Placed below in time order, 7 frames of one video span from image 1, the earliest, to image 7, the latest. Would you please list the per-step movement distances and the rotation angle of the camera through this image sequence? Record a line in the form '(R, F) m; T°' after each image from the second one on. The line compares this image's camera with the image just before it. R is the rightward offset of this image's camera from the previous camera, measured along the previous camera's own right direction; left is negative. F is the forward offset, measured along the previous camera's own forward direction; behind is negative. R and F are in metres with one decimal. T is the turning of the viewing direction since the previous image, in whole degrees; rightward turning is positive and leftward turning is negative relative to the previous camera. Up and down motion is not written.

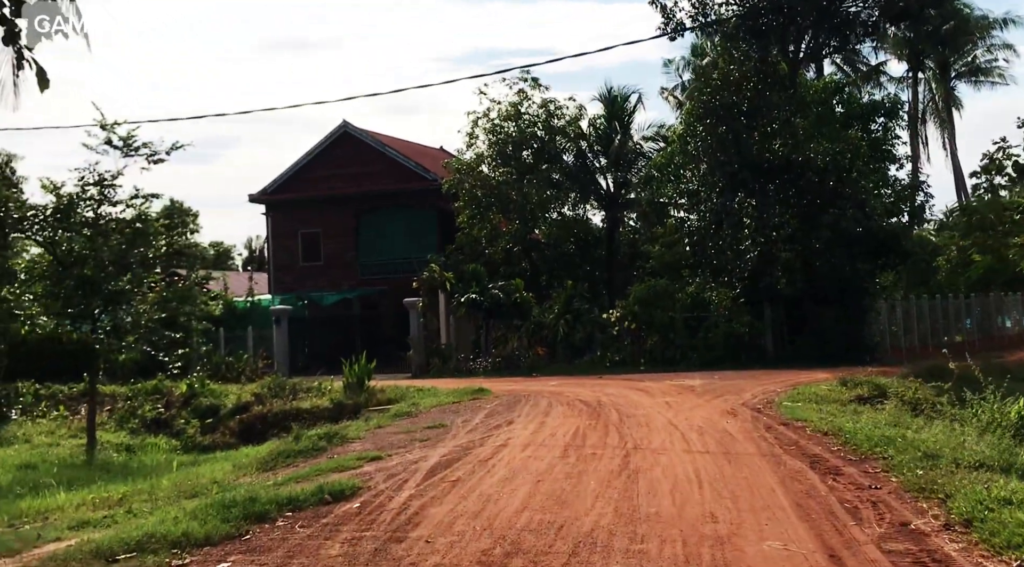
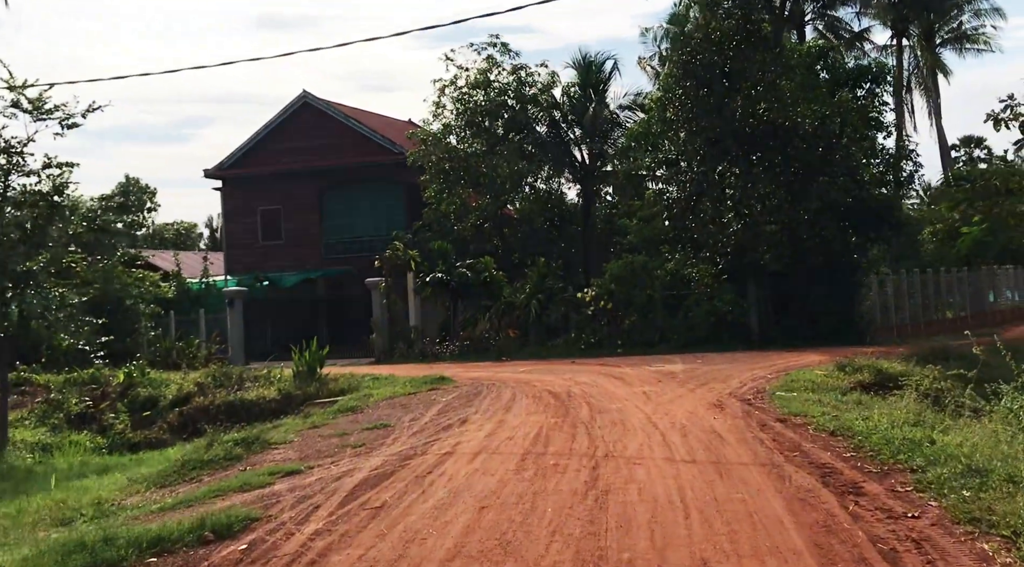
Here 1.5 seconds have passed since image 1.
(+0.3, +1.9) m; +1°
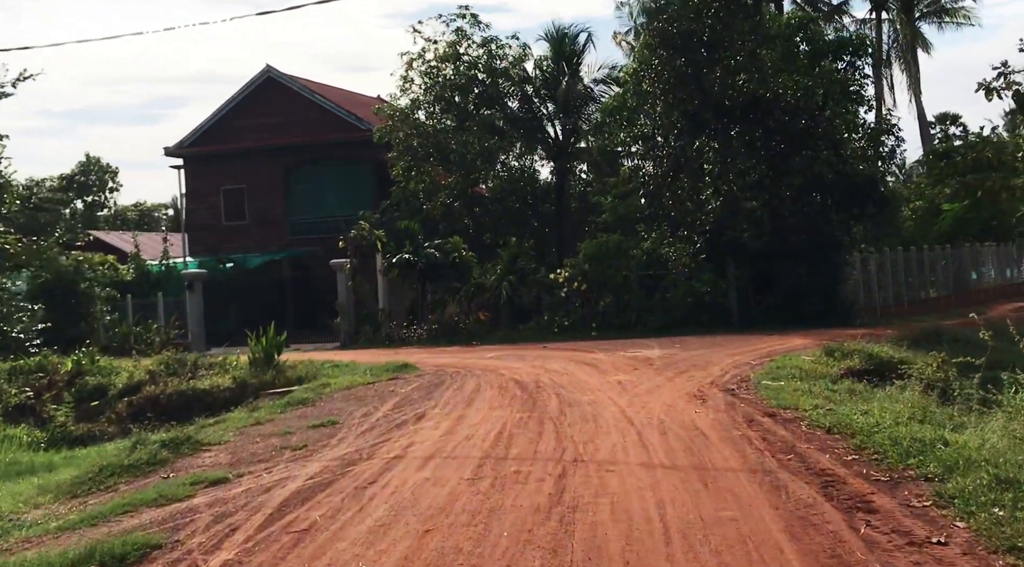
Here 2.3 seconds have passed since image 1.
(+0.1, +1.1) m; +1°
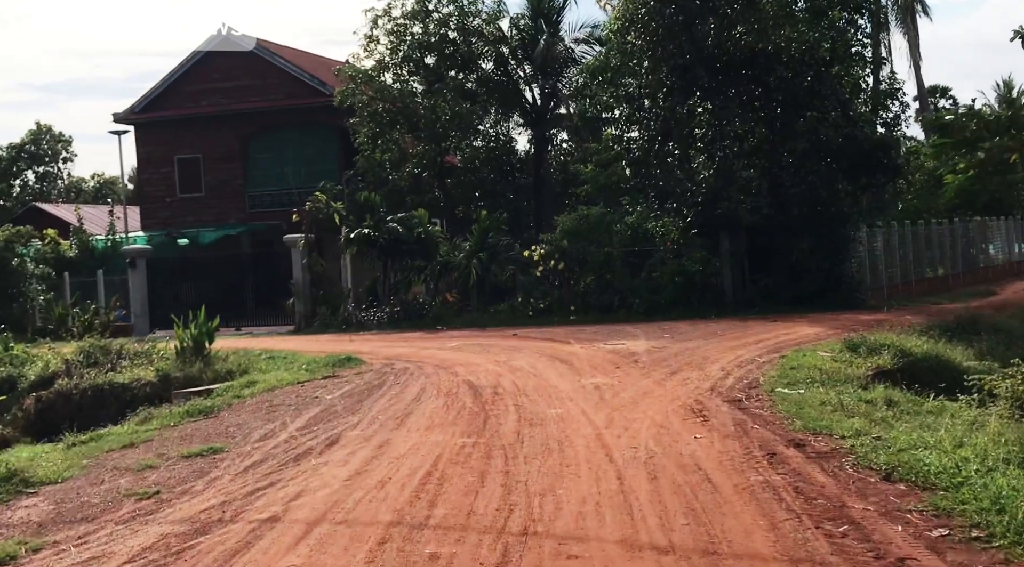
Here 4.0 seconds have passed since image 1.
(+0.3, +2.6) m; +1°
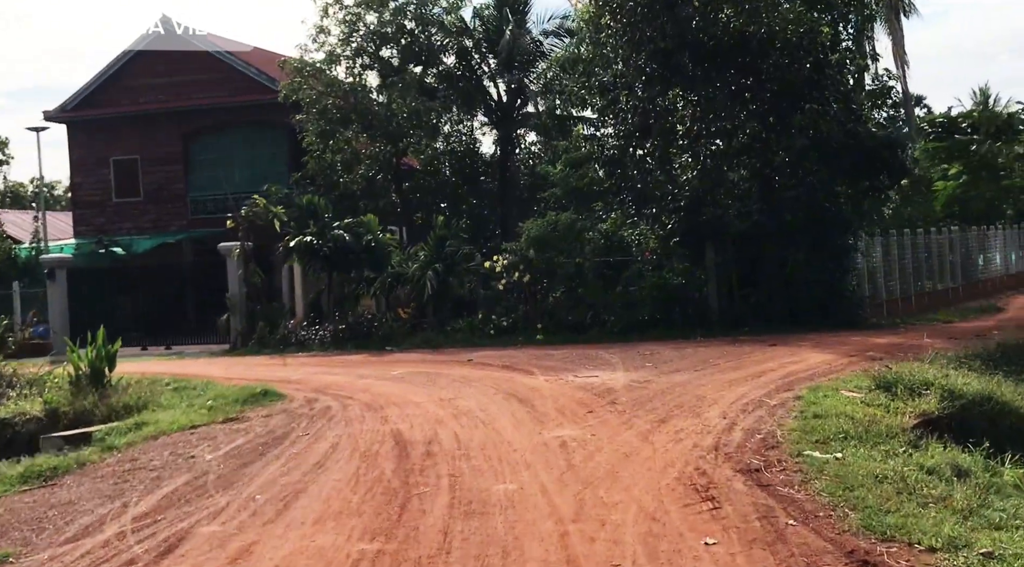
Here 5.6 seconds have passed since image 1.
(+0.2, +2.5) m; +1°
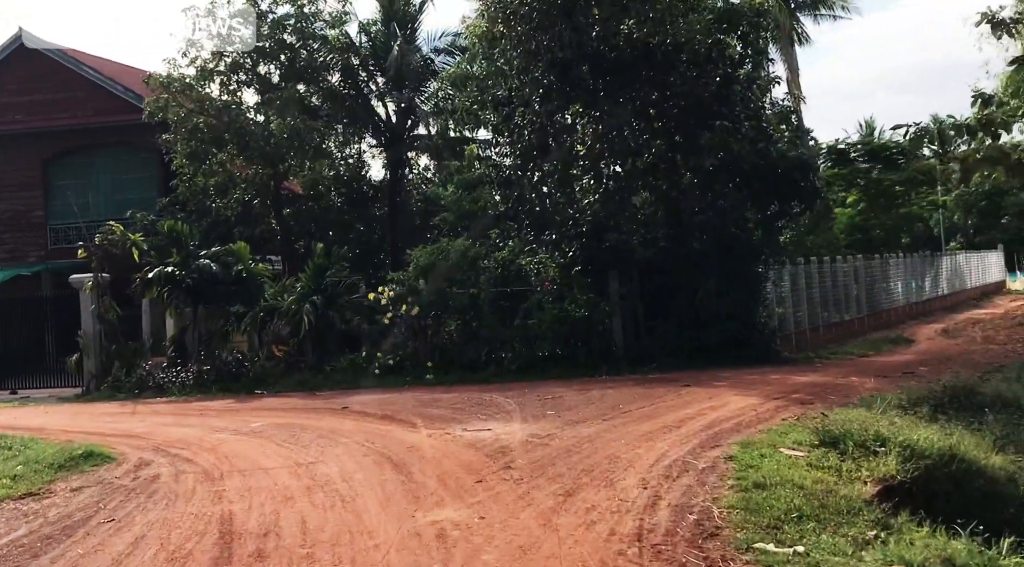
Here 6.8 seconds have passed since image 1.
(+0.2, +1.8) m; +5°
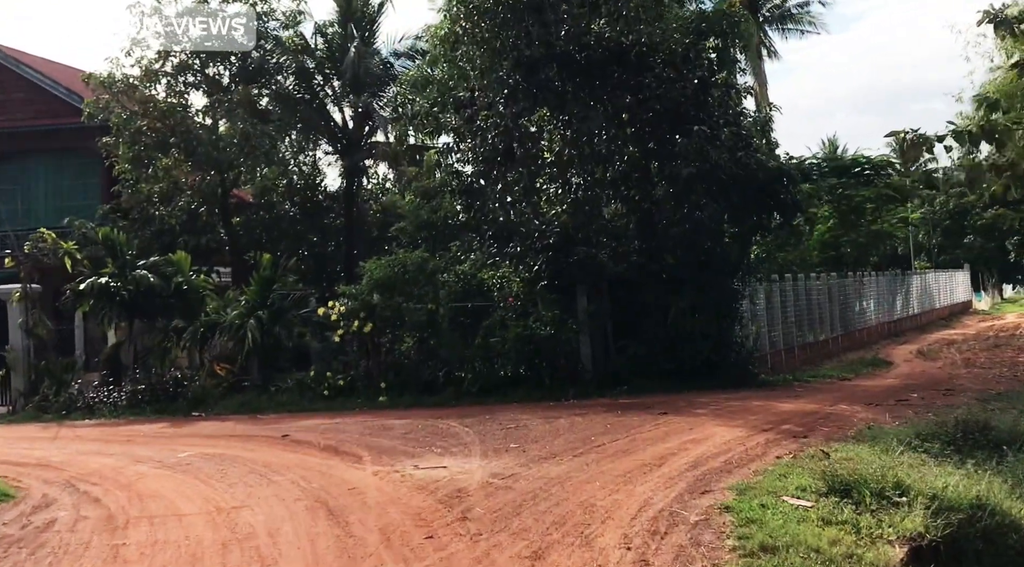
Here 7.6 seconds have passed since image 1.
(0.0, +1.2) m; +2°
